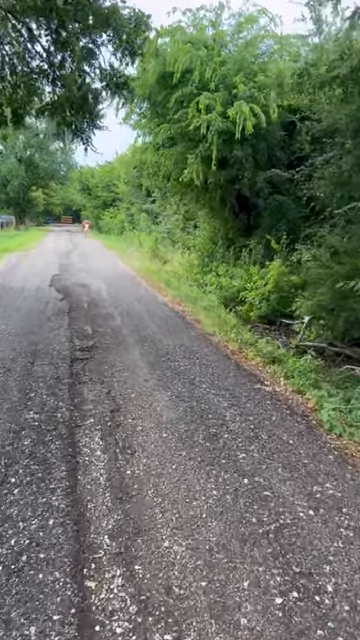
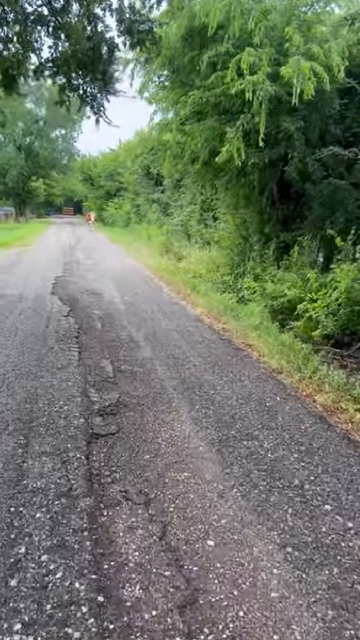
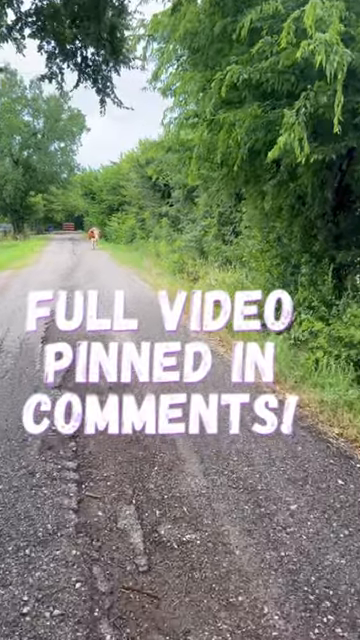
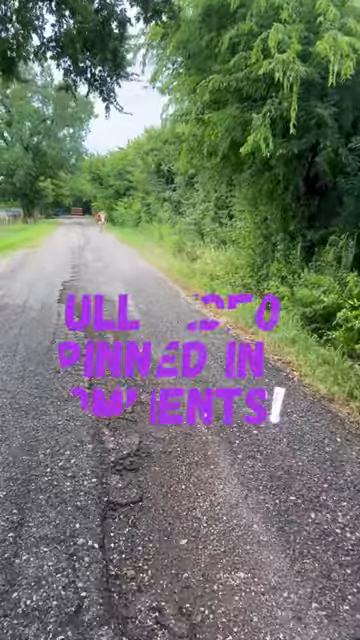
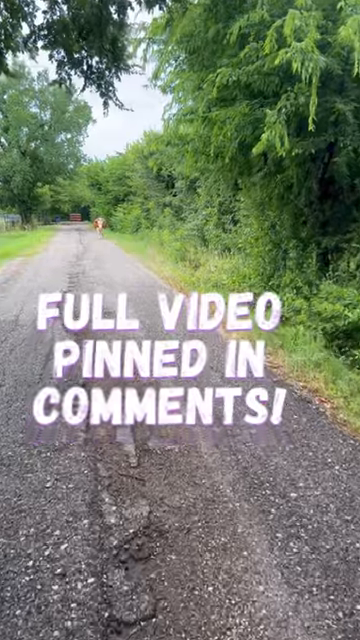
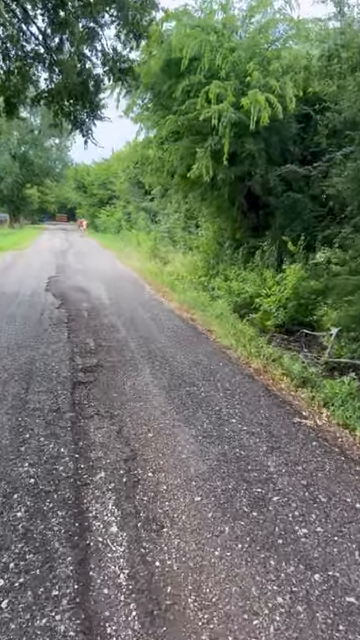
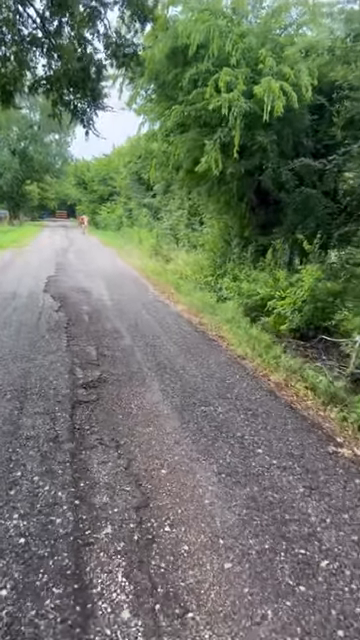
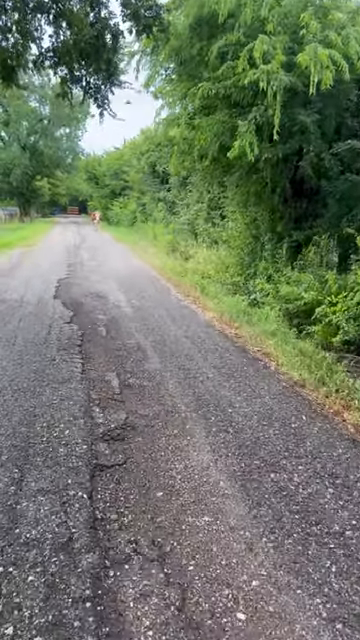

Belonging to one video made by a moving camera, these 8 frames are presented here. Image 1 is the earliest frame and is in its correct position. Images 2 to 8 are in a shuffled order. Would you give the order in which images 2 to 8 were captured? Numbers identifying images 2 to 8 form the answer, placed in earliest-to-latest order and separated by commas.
6, 7, 2, 8, 4, 5, 3
